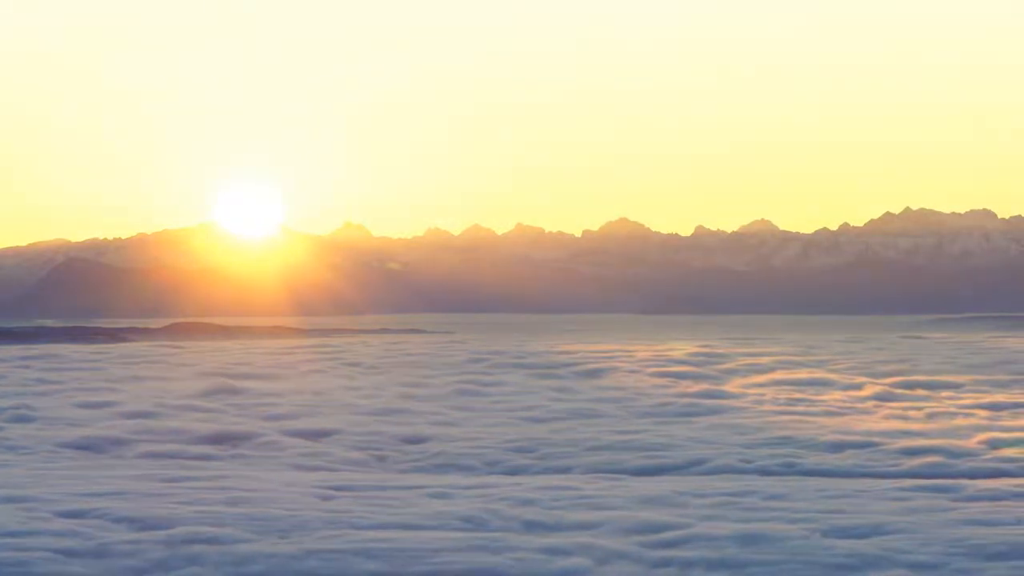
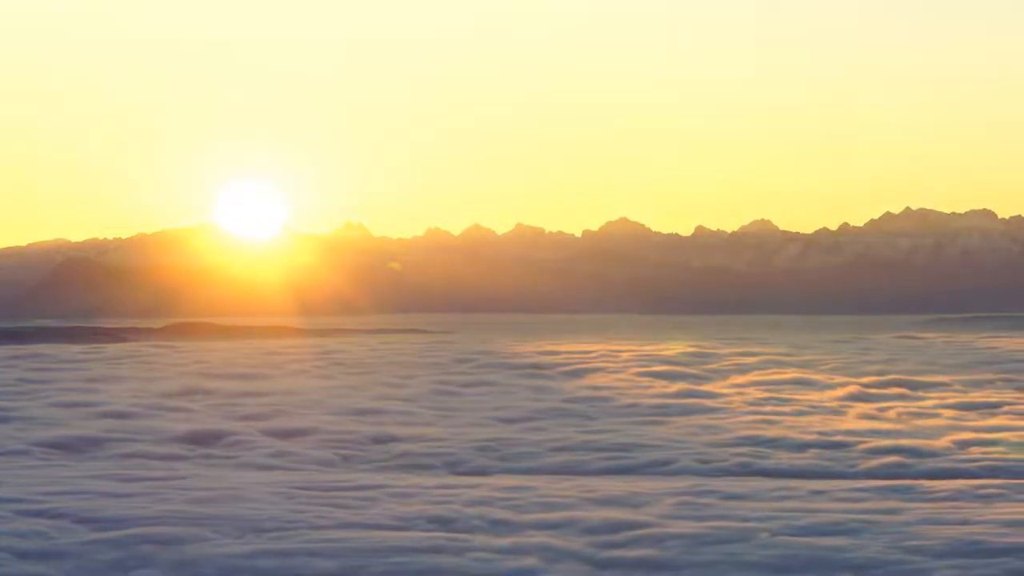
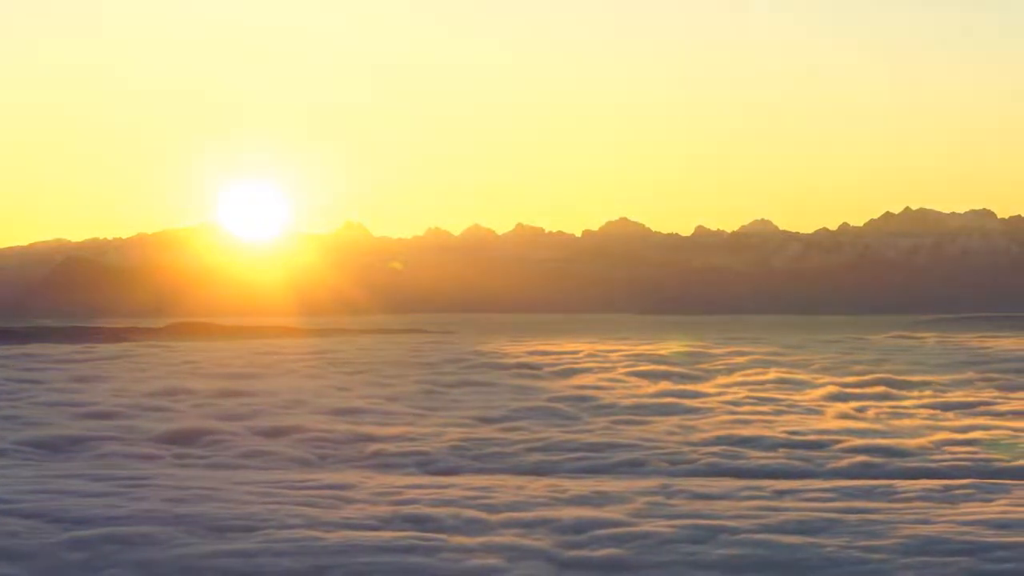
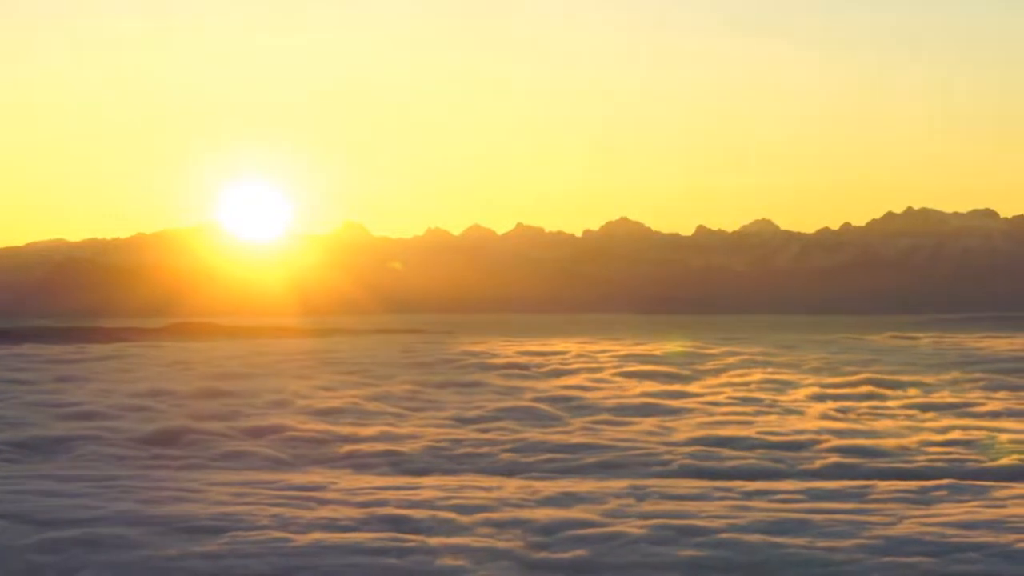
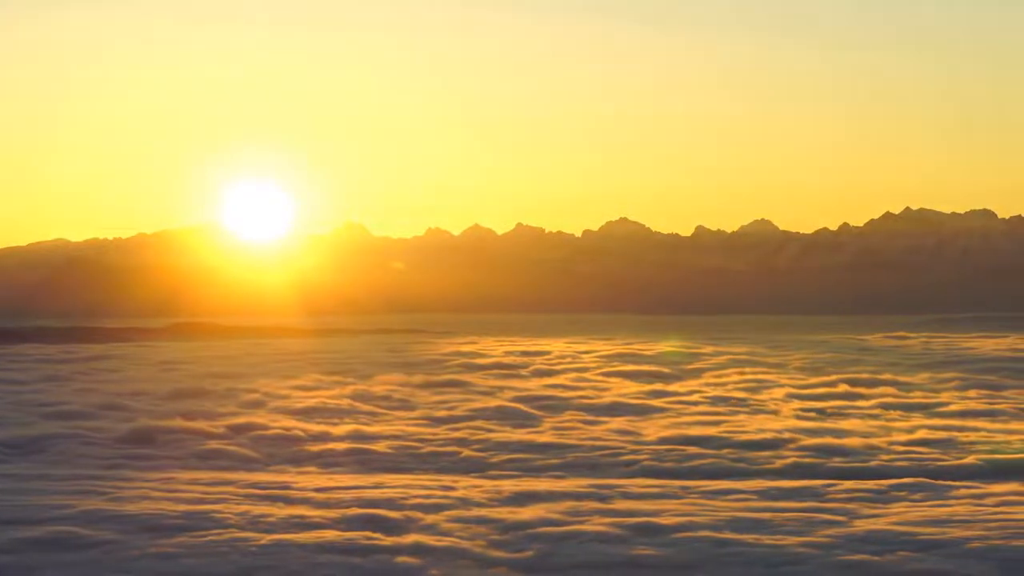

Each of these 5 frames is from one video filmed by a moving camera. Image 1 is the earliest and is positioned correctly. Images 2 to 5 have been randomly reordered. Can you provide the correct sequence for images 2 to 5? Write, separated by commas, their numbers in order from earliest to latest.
2, 3, 4, 5
